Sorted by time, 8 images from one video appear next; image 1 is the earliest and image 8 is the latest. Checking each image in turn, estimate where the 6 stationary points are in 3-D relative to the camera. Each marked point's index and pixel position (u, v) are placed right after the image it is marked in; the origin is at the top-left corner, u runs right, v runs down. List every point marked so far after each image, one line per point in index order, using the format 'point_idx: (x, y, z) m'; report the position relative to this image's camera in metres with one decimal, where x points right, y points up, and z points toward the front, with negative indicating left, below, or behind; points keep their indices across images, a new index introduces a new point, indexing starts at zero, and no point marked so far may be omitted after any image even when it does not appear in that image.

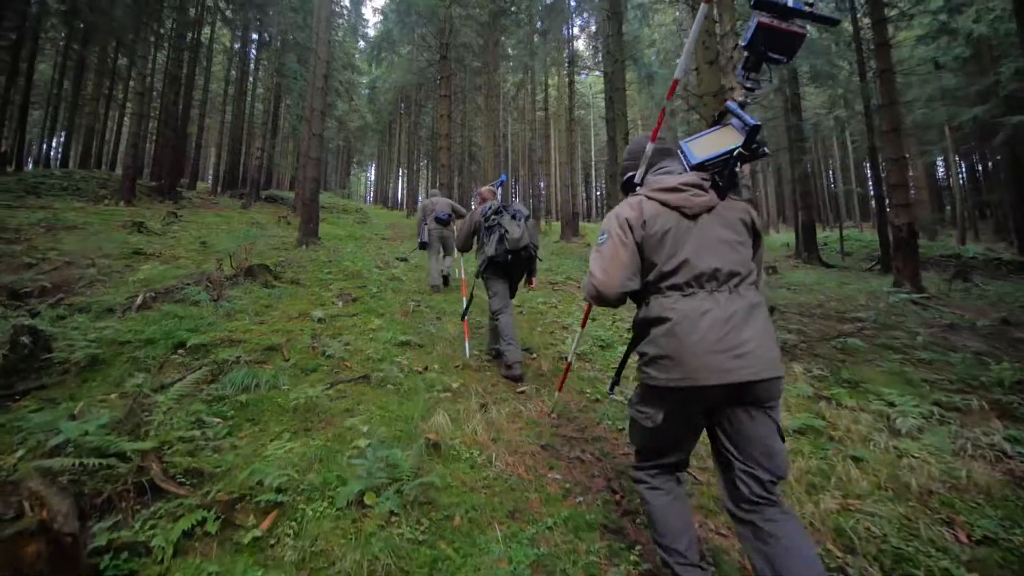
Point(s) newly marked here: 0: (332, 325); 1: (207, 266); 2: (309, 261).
0: (-2.5, -0.6, +6.2) m
1: (-6.4, +0.4, +9.3) m
2: (-5.4, +0.7, +11.6) m
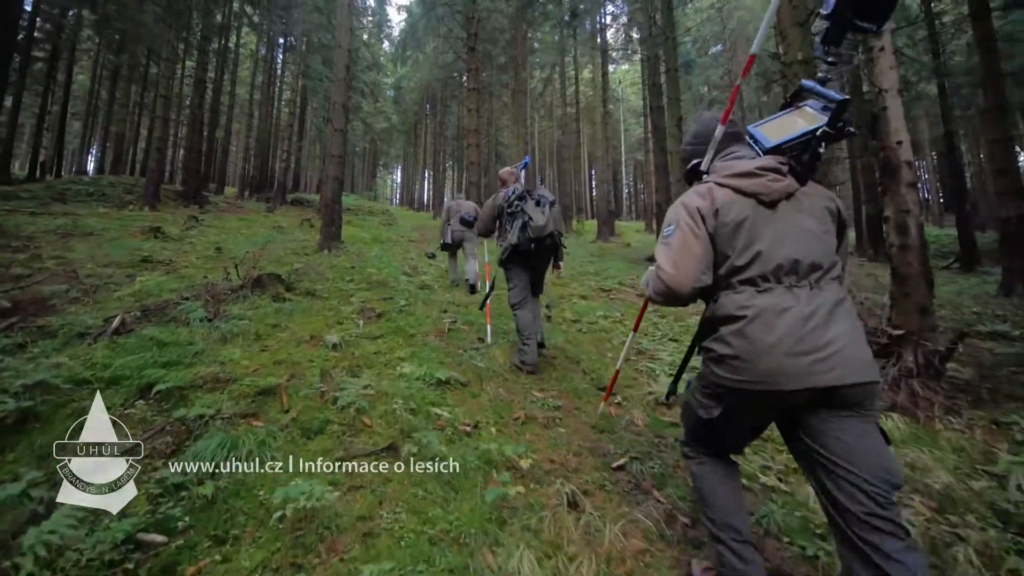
0: (-1.7, -0.8, +4.8) m
1: (-5.4, +0.2, +8.2) m
2: (-4.3, +0.4, +10.4) m
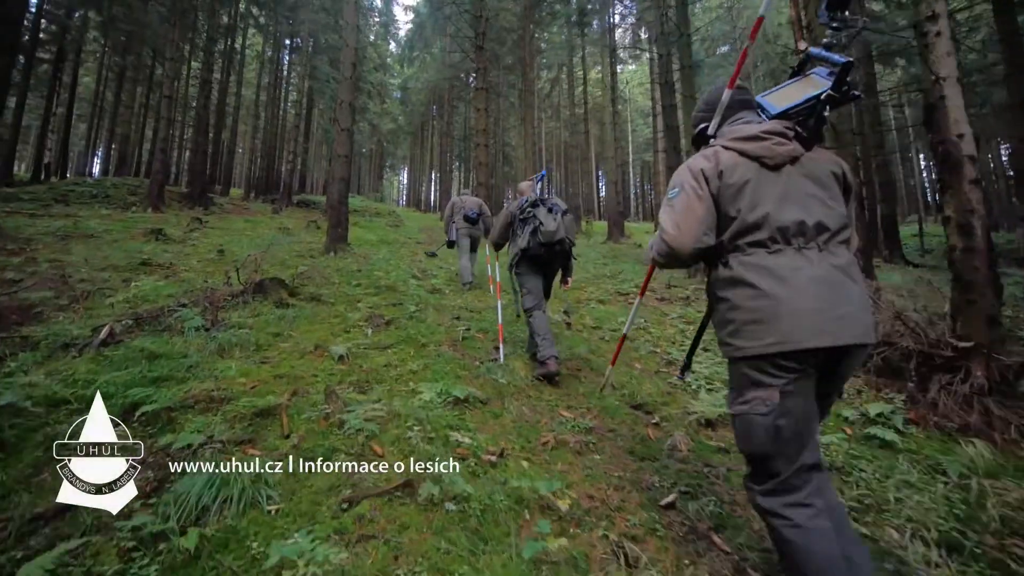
0: (-1.5, -0.8, +4.4) m
1: (-5.2, +0.1, +7.8) m
2: (-4.0, +0.4, +10.0) m
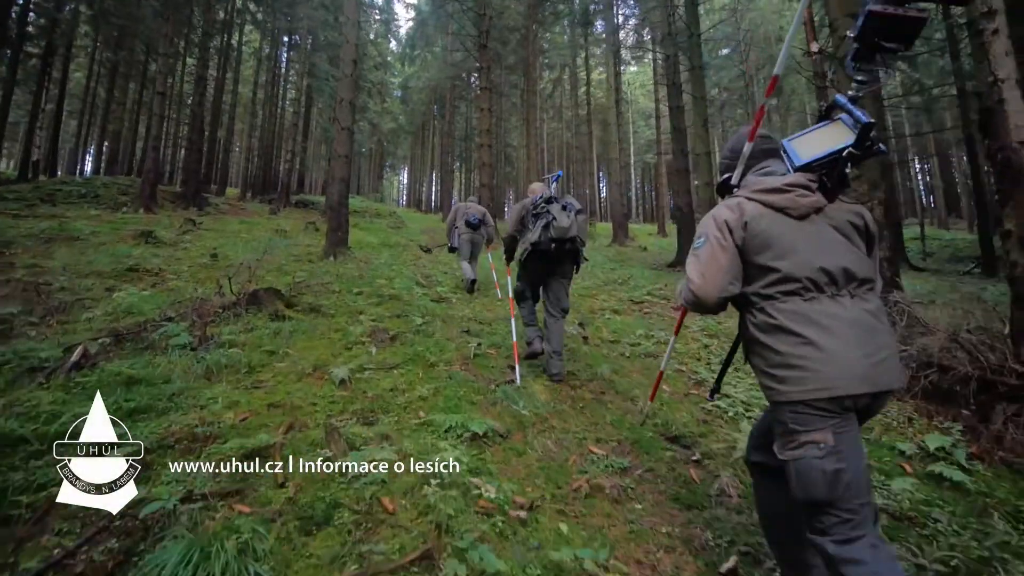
0: (-1.3, -1.0, +3.9) m
1: (-5.0, 0.0, +7.3) m
2: (-3.8, +0.2, +9.5) m
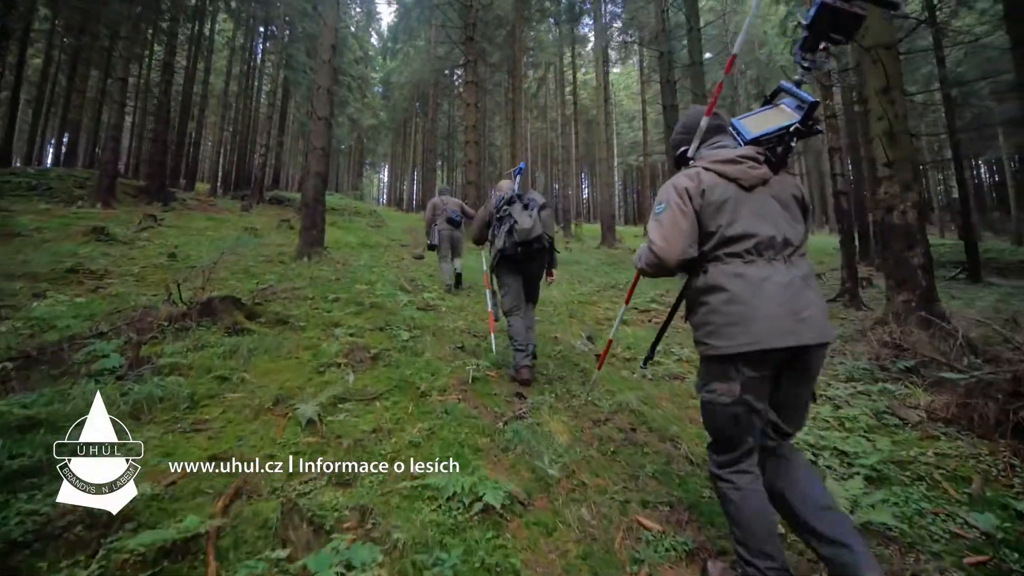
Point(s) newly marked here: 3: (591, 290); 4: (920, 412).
0: (-1.2, -1.1, +3.0) m
1: (-5.0, -0.1, +6.3) m
2: (-4.0, +0.1, +8.5) m
3: (+1.8, -0.1, +10.2) m
4: (+3.6, -1.1, +3.9) m
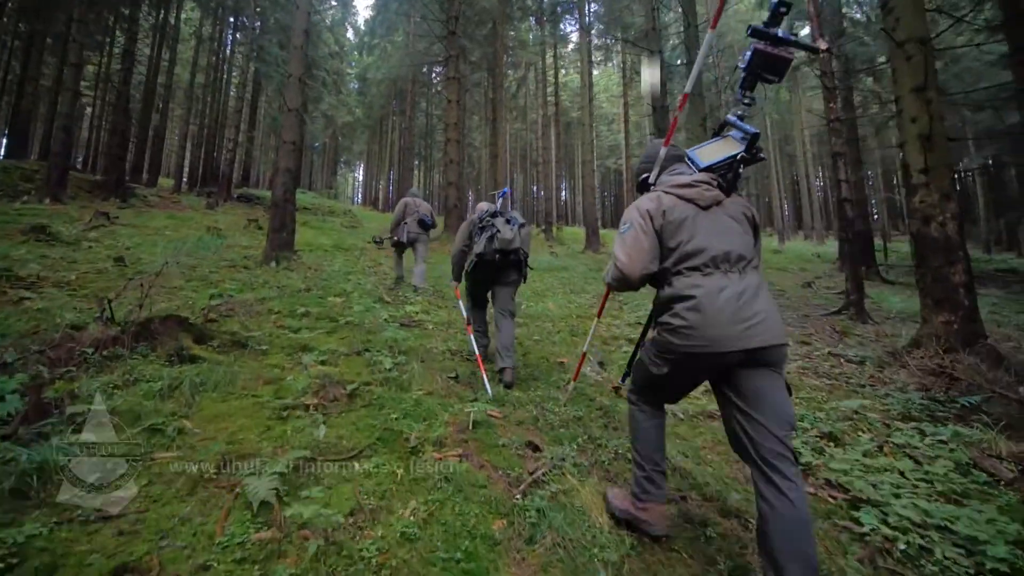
0: (-1.0, -1.3, +2.2) m
1: (-5.0, -0.3, +5.3) m
2: (-4.1, -0.1, +7.6) m
3: (+1.6, -0.3, +9.5) m
4: (+3.7, -1.3, +3.3) m
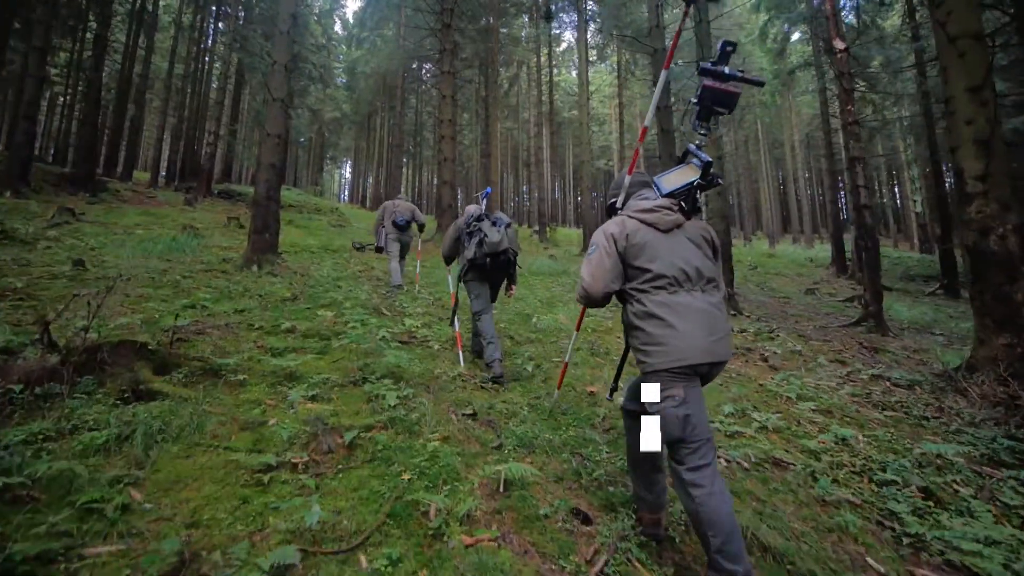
0: (-0.7, -1.5, +1.5) m
1: (-4.8, -0.5, +4.4) m
2: (-3.9, -0.2, +6.7) m
3: (+1.7, -0.5, +8.8) m
4: (+4.0, -1.5, +2.7) m
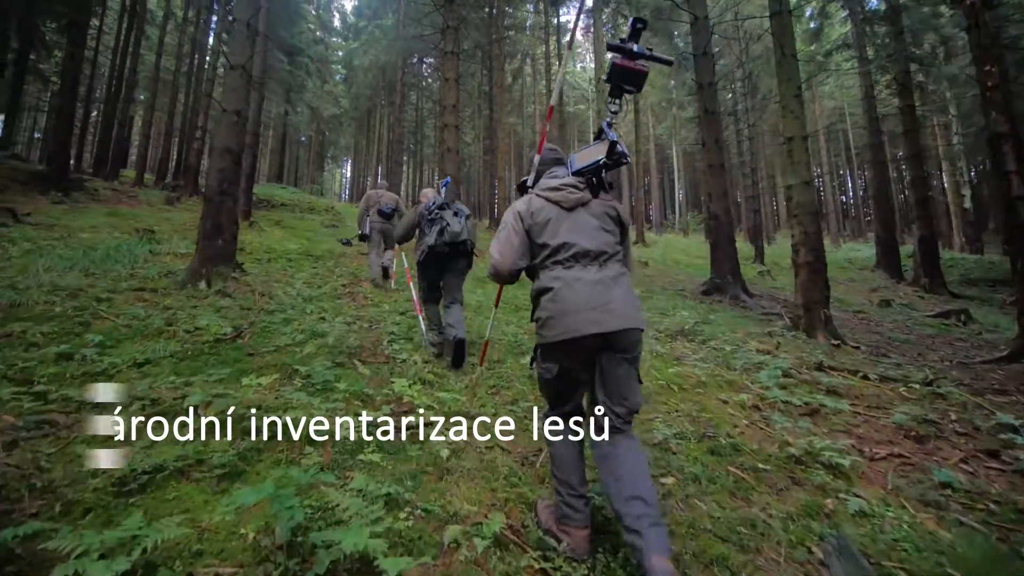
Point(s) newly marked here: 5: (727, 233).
0: (-0.3, -1.9, -1.0) m
1: (-4.3, -0.9, +2.0) m
2: (-3.4, -0.6, +4.3) m
3: (+2.2, -0.8, +6.3) m
4: (+4.5, -1.9, +0.3) m
5: (+5.8, +1.4, +11.9) m
